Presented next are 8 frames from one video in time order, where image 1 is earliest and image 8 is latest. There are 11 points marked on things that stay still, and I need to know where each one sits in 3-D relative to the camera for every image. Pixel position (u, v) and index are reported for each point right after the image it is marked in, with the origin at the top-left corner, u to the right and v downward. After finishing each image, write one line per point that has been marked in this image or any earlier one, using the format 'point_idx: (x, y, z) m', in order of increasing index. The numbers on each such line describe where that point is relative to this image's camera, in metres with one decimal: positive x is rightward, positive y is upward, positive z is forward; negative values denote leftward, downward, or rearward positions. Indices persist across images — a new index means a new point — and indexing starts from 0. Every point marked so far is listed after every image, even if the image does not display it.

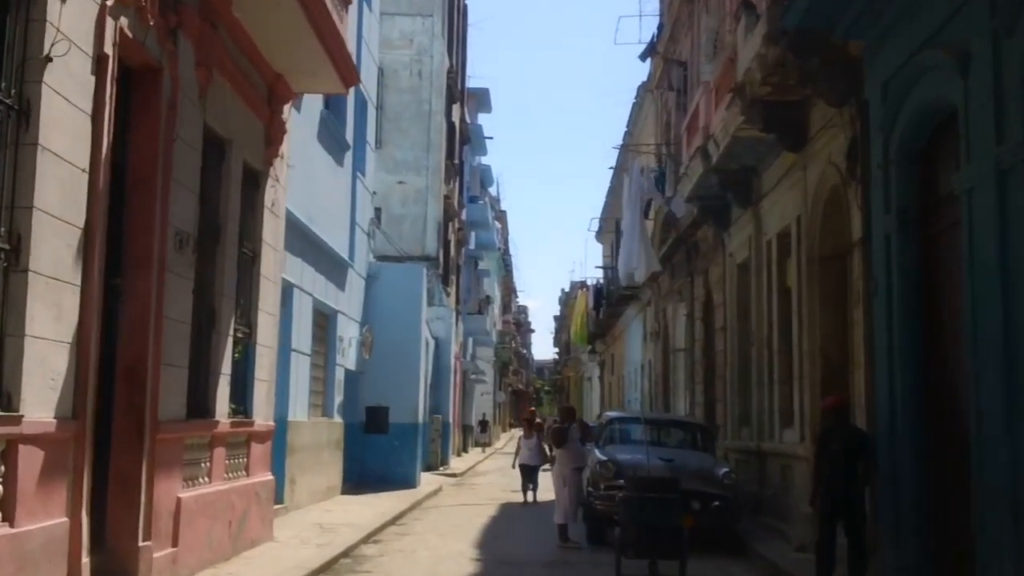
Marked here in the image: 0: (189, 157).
0: (-1.7, +0.7, +9.7) m
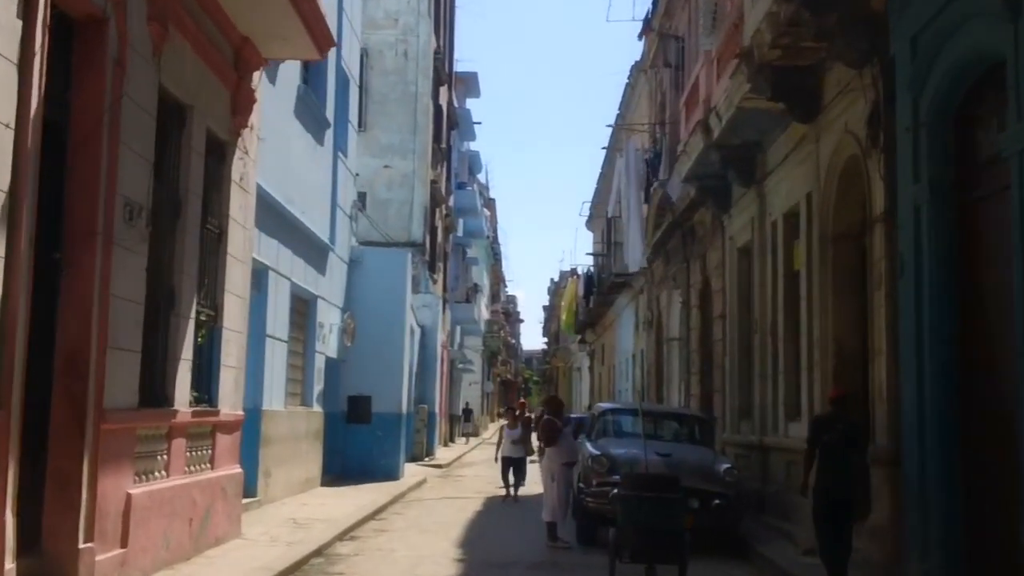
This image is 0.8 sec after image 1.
0: (-1.7, +0.8, +8.8) m
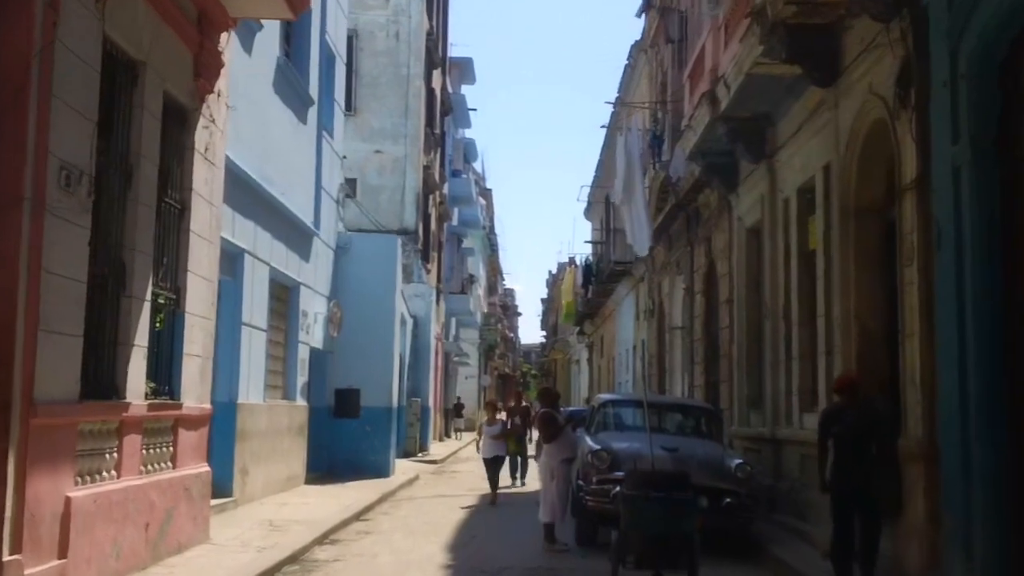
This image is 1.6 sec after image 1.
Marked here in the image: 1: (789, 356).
0: (-1.8, +0.9, +7.8) m
1: (+2.2, -0.5, +13.8) m
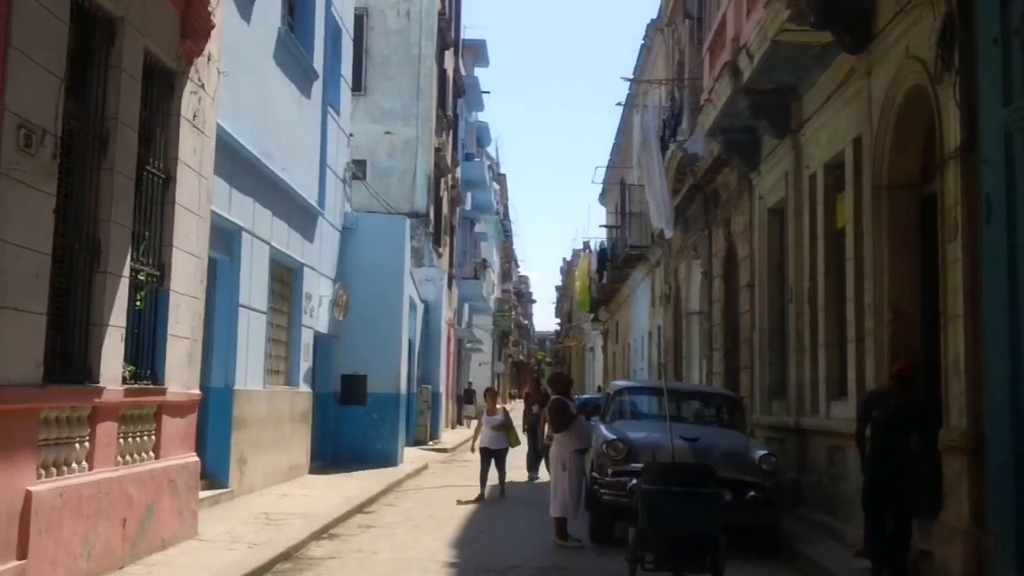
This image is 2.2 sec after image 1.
0: (-1.8, +1.0, +7.0) m
1: (+2.3, -0.4, +13.0) m
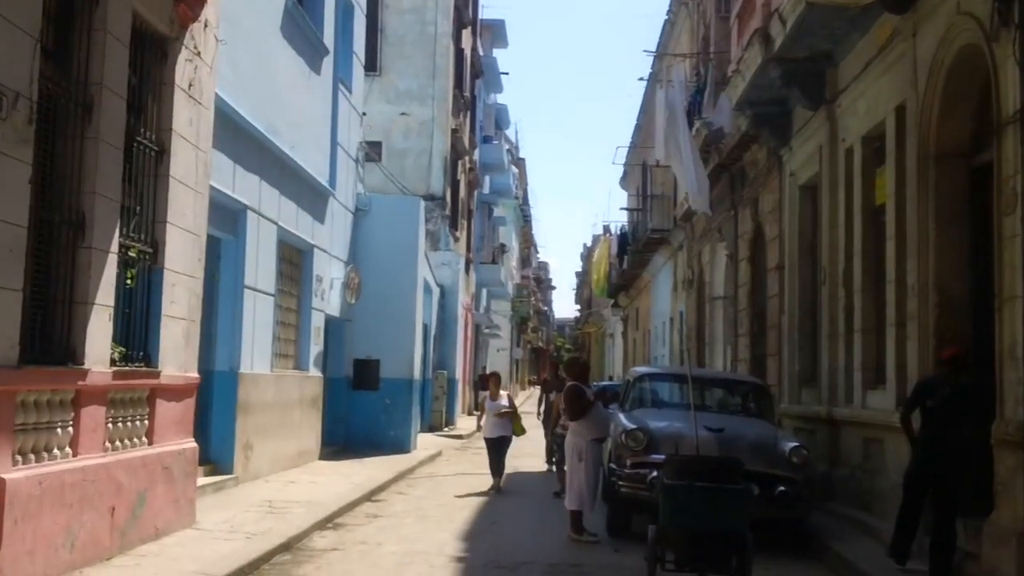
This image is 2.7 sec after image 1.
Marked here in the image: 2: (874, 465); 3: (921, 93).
0: (-1.7, +1.1, +6.5) m
1: (+2.4, -0.3, +12.5) m
2: (+2.3, -1.1, +11.7) m
3: (+2.1, +1.0, +9.7) m
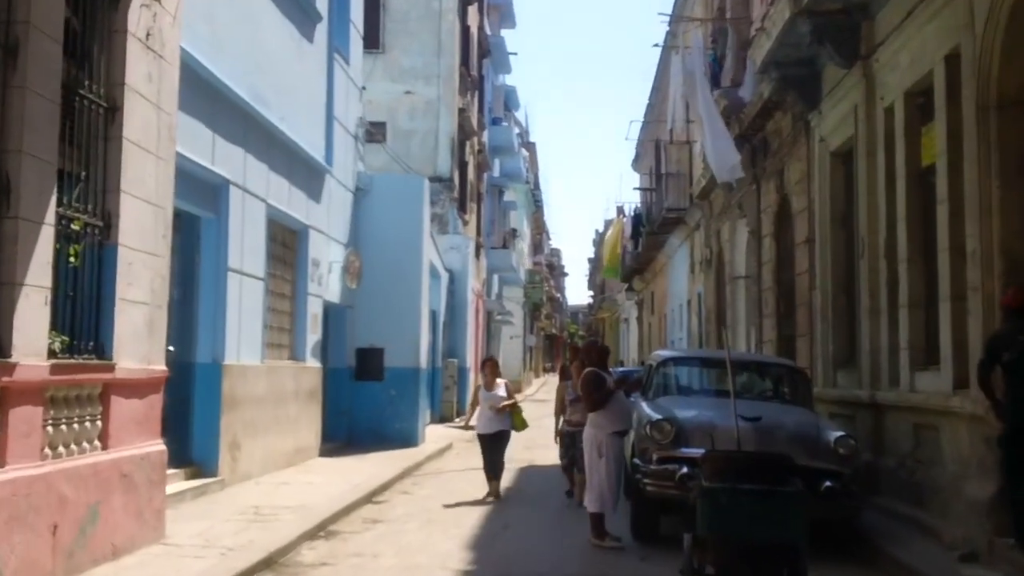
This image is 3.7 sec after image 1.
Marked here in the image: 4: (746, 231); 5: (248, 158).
0: (-1.7, +1.2, +5.3) m
1: (+2.5, -0.1, +11.2) m
2: (+2.4, -1.0, +10.5) m
3: (+2.1, +1.2, +8.5) m
4: (+2.5, +0.6, +19.9) m
5: (-1.8, +0.9, +12.8) m
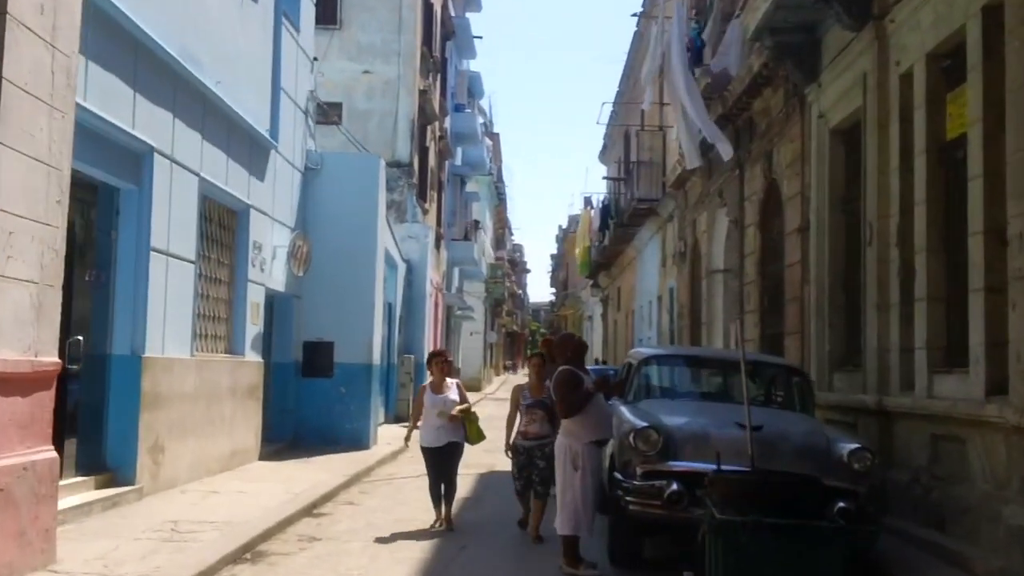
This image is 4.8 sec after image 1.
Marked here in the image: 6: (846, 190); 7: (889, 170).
0: (-1.8, +1.2, +3.9) m
1: (+2.3, 0.0, +9.9) m
2: (+2.2, -0.9, +9.1) m
3: (+2.0, +1.2, +7.1) m
4: (+2.1, +0.7, +18.5) m
5: (-2.0, +1.0, +11.3) m
6: (+2.3, +0.7, +12.8) m
7: (+2.2, +0.7, +10.9) m
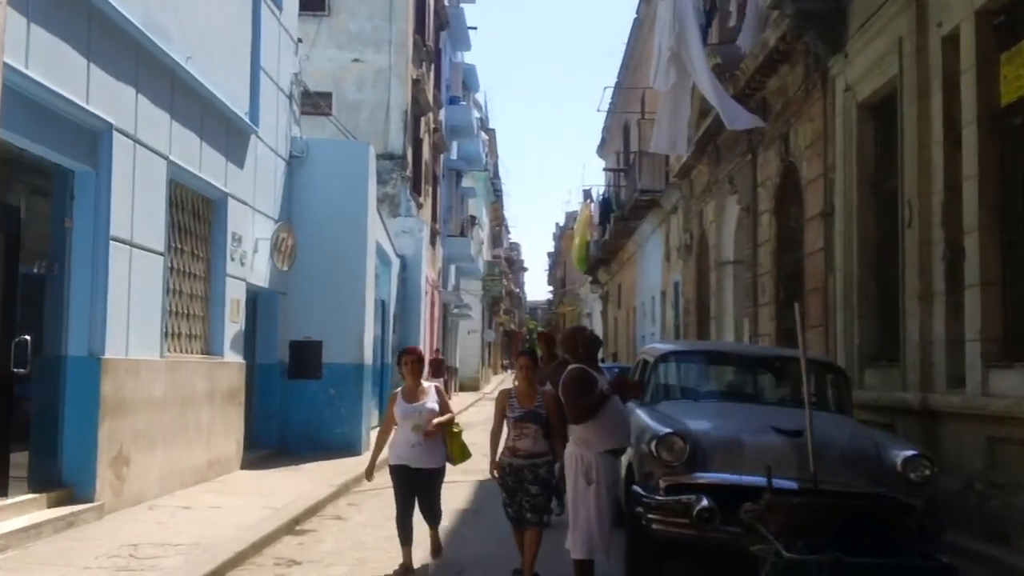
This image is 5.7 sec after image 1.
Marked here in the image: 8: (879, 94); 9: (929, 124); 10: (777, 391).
0: (-1.8, +1.3, +2.8) m
1: (+2.3, 0.0, +8.8) m
2: (+2.2, -0.8, +8.0) m
3: (+2.0, +1.3, +6.0) m
4: (+2.1, +0.8, +17.4) m
5: (-2.0, +1.0, +10.2) m
6: (+2.3, +0.8, +11.7) m
7: (+2.2, +0.8, +9.8) m
8: (+2.1, +1.1, +10.9) m
9: (+2.2, +0.9, +9.9) m
10: (+1.3, -0.5, +8.7) m
